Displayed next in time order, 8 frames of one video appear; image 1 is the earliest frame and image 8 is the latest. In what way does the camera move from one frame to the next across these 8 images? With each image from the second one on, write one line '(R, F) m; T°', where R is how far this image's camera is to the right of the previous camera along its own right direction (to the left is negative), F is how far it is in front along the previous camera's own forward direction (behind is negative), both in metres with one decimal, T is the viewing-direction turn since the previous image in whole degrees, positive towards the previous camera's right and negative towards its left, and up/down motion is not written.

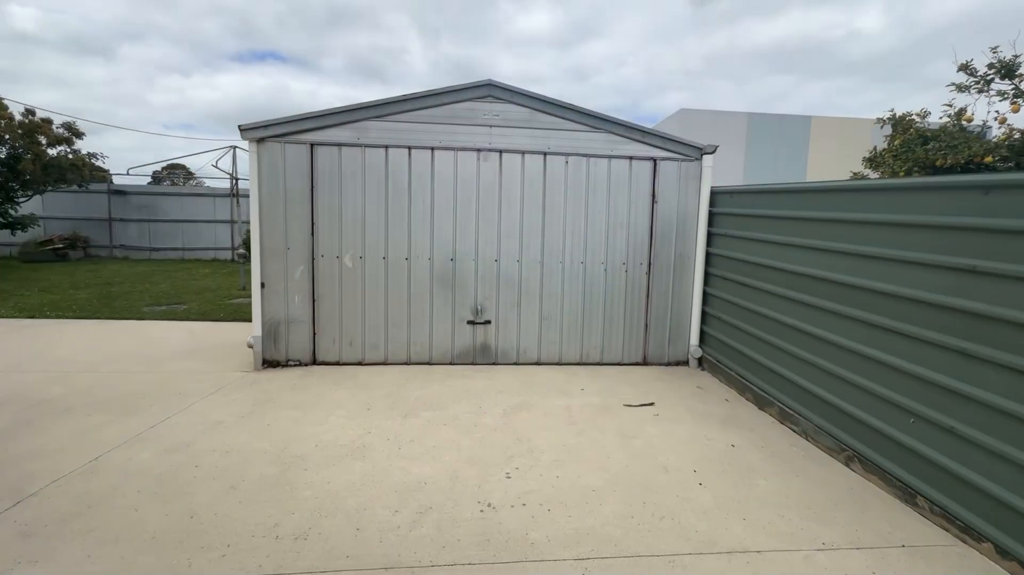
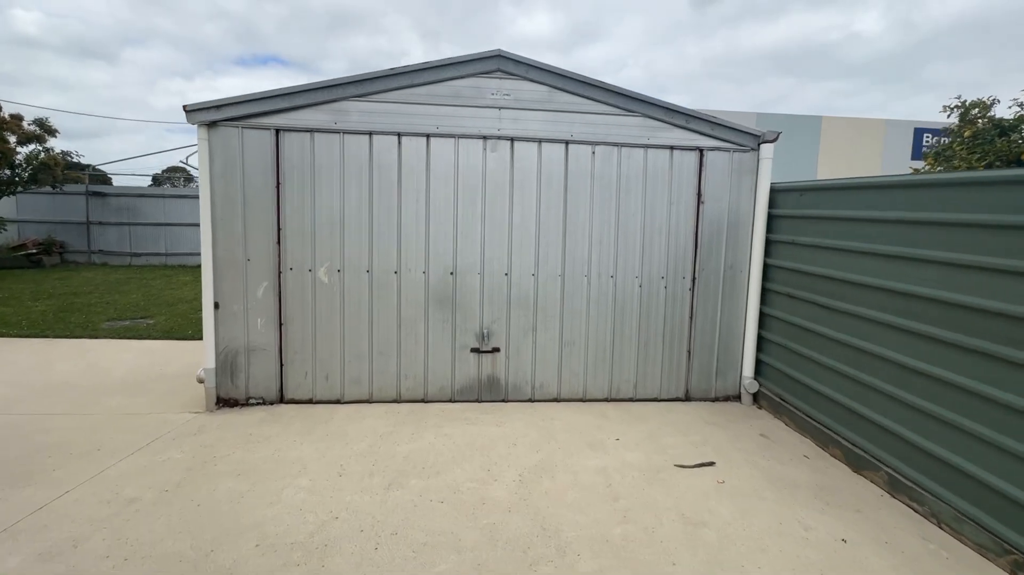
(-0.1, +1.0) m; 0°
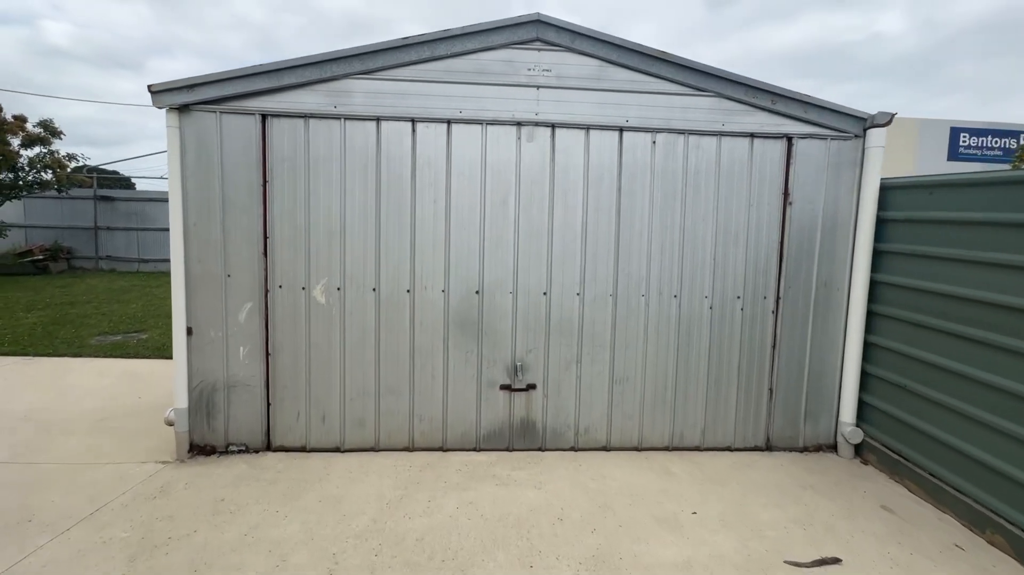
(-0.2, +0.8) m; -2°
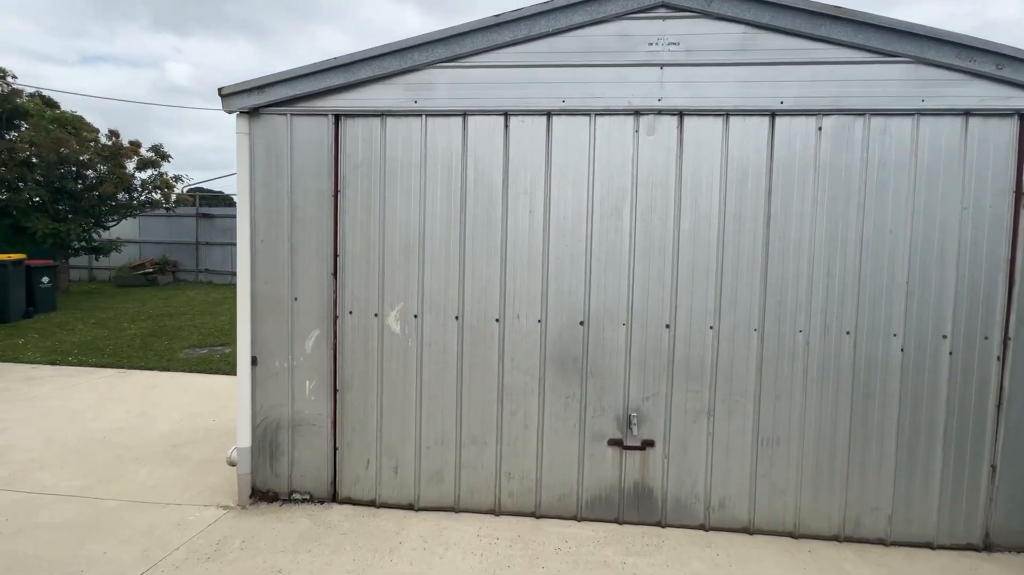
(-0.3, +0.6) m; -8°
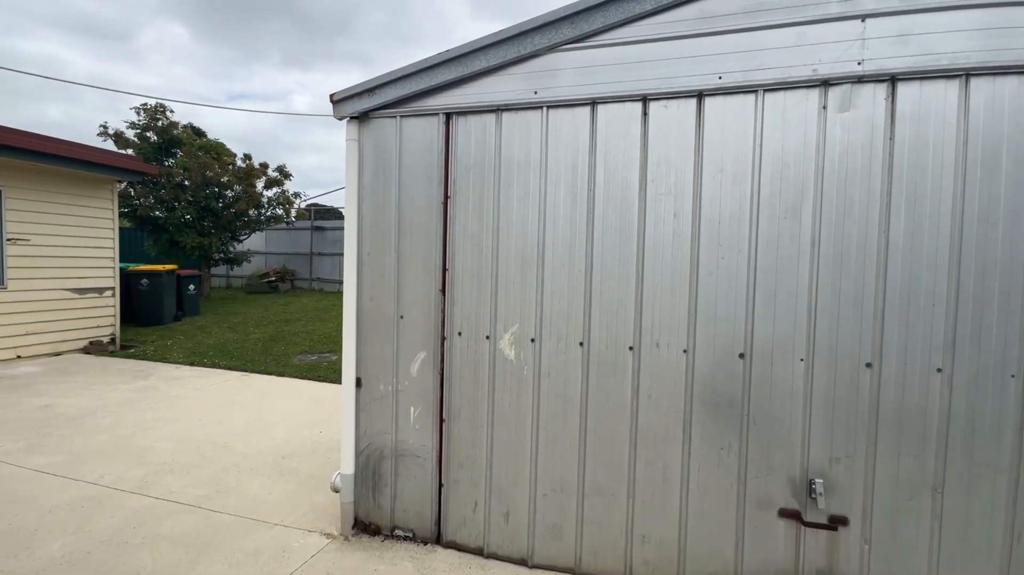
(-0.3, +0.4) m; -11°
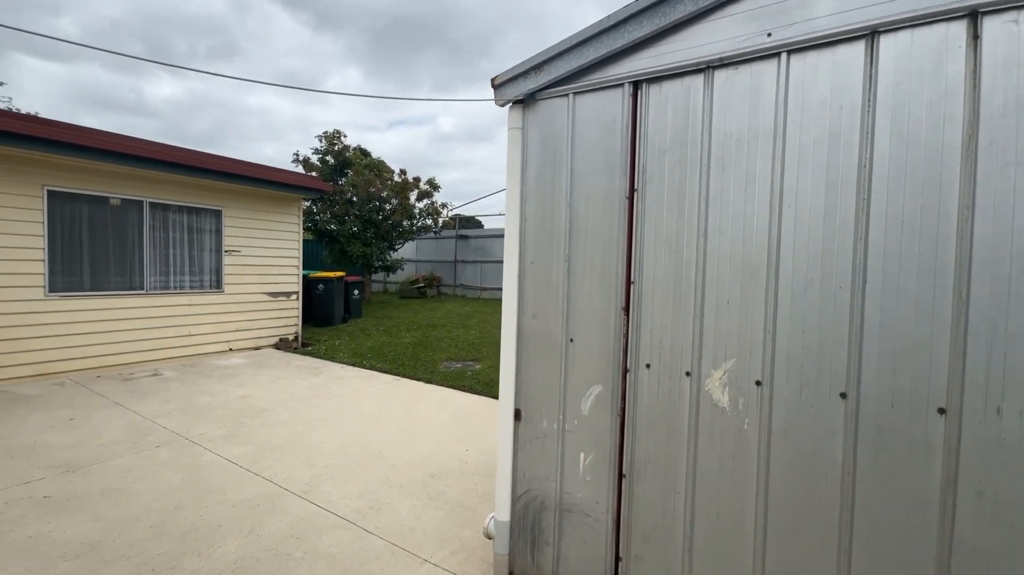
(-0.3, +0.5) m; -17°
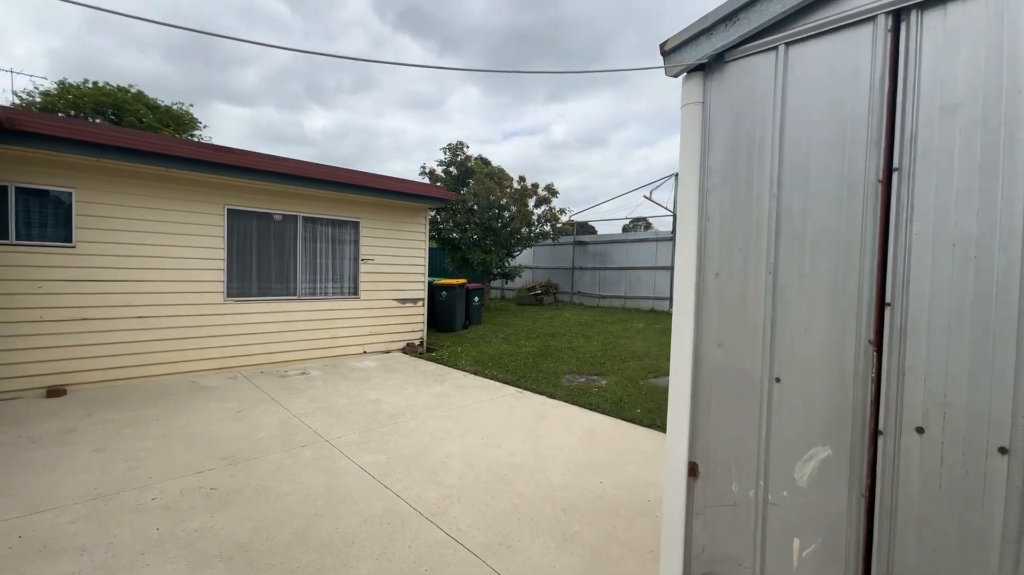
(-0.2, +0.4) m; -14°
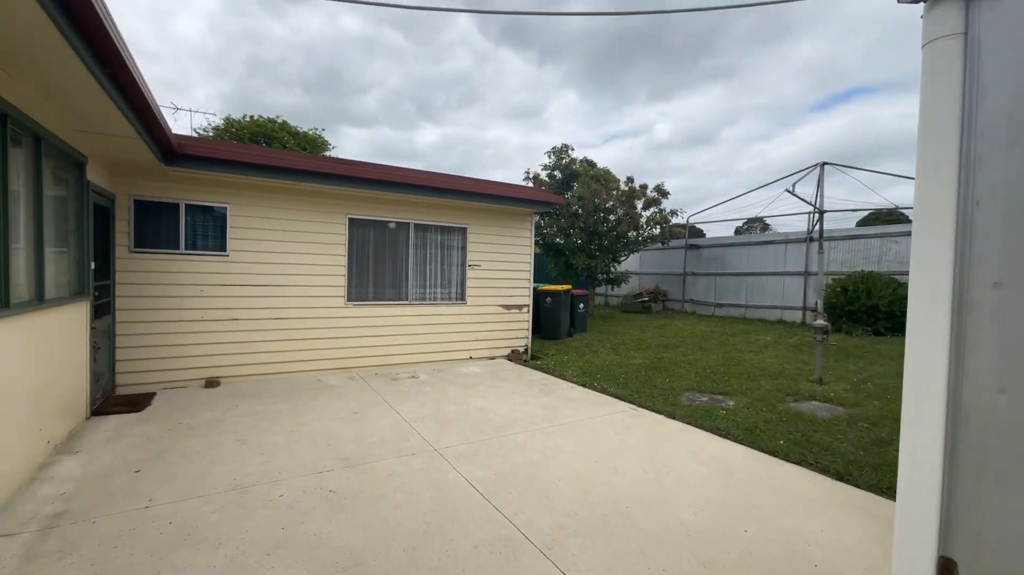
(-0.2, +0.3) m; -13°
